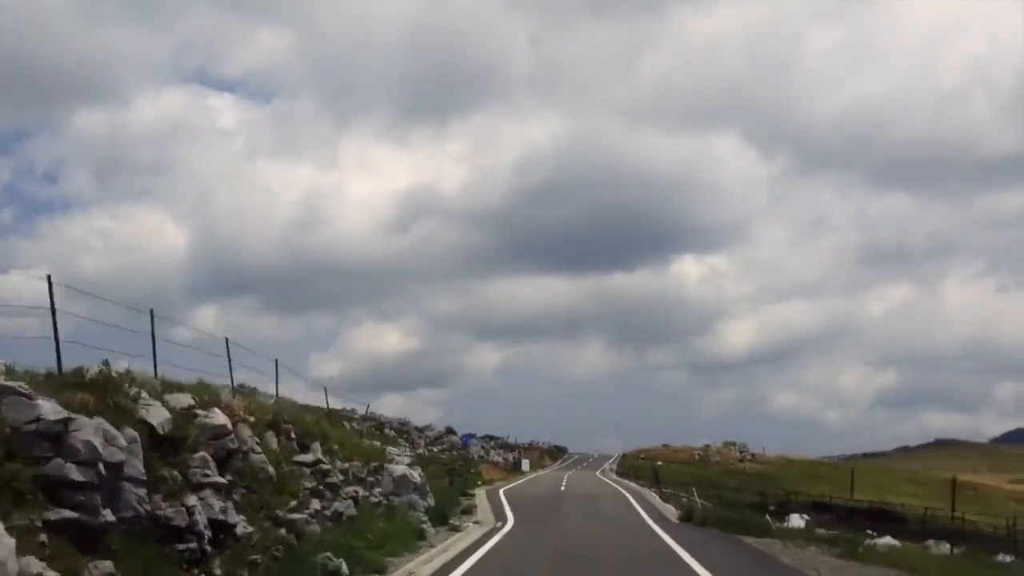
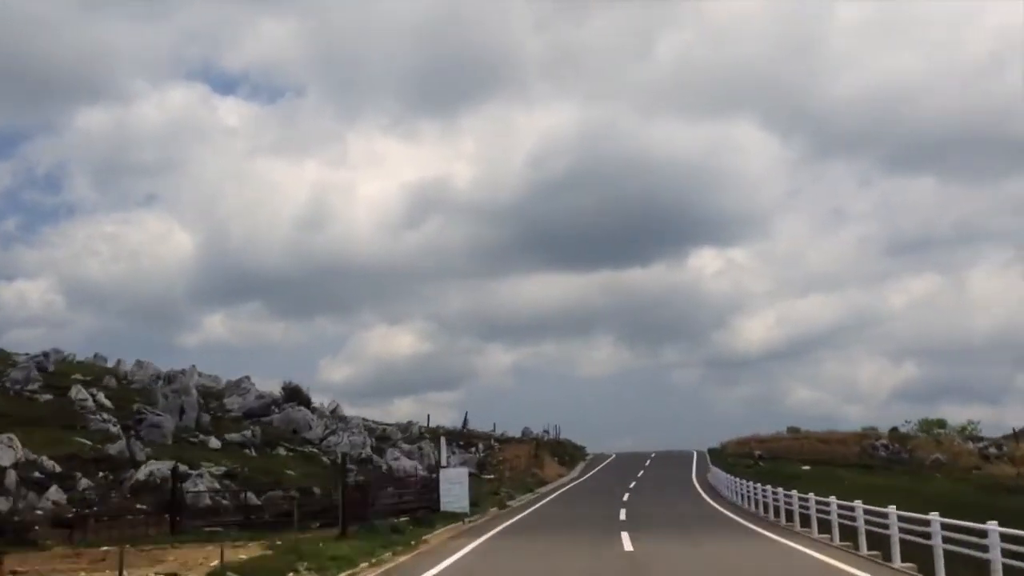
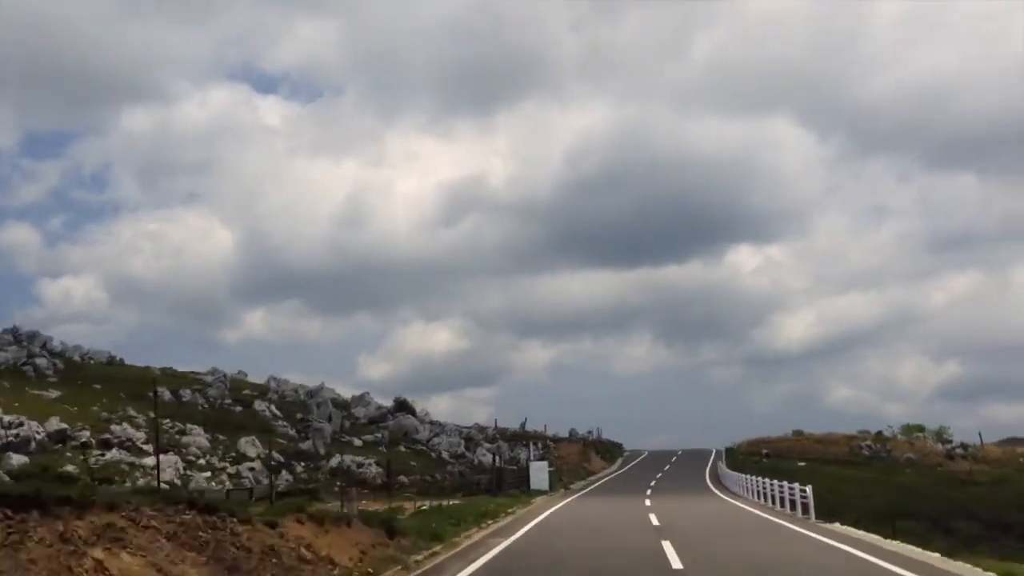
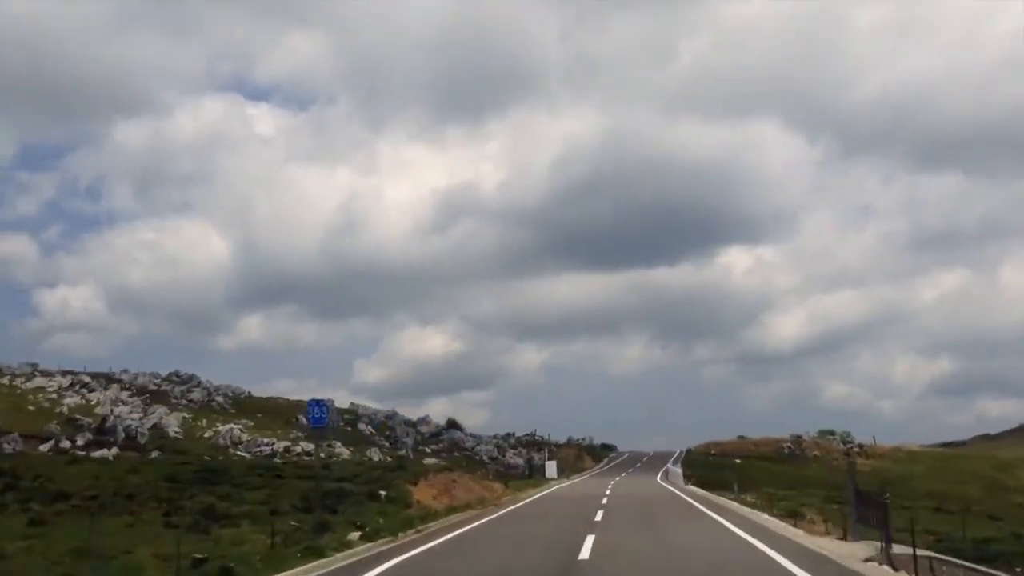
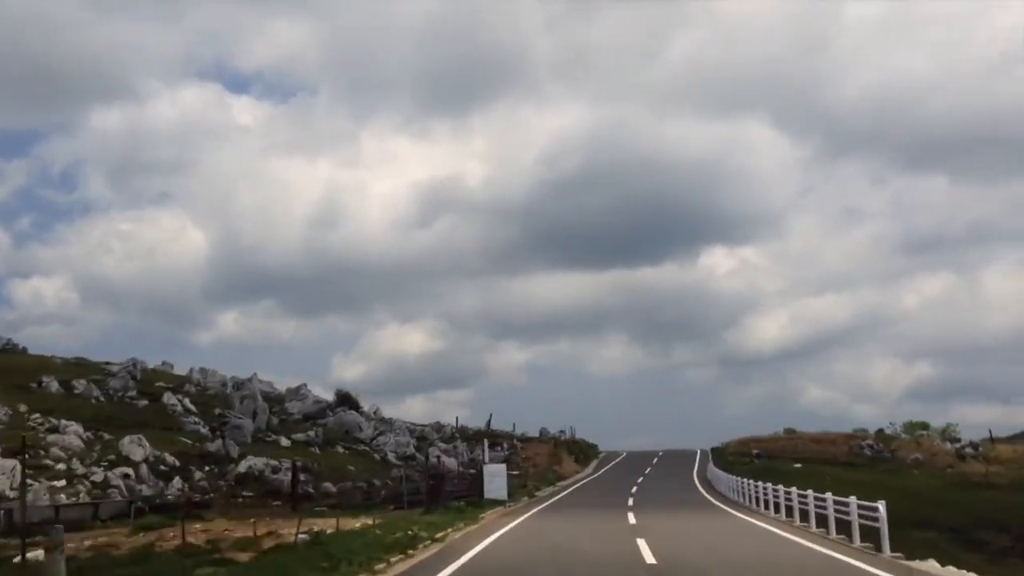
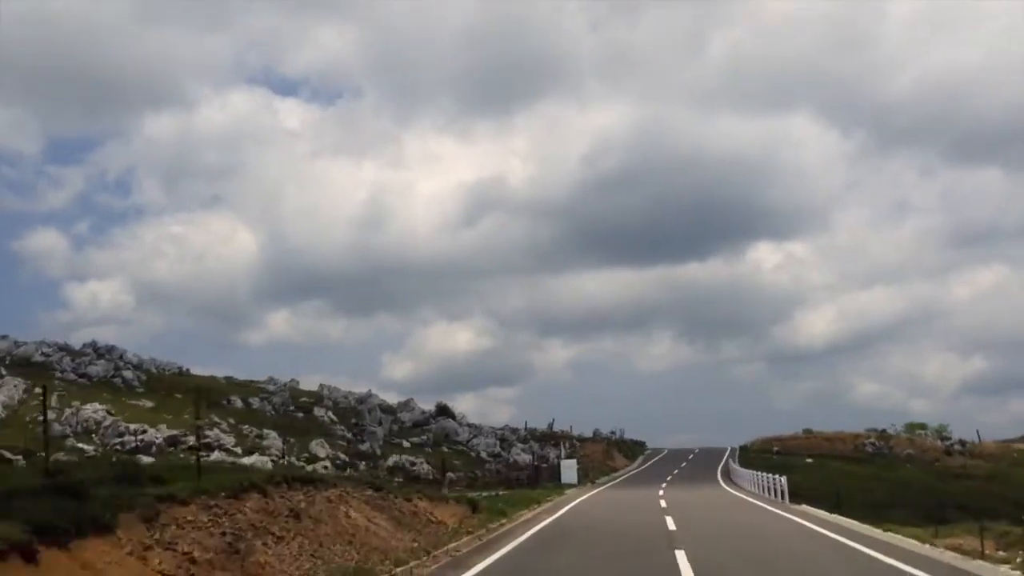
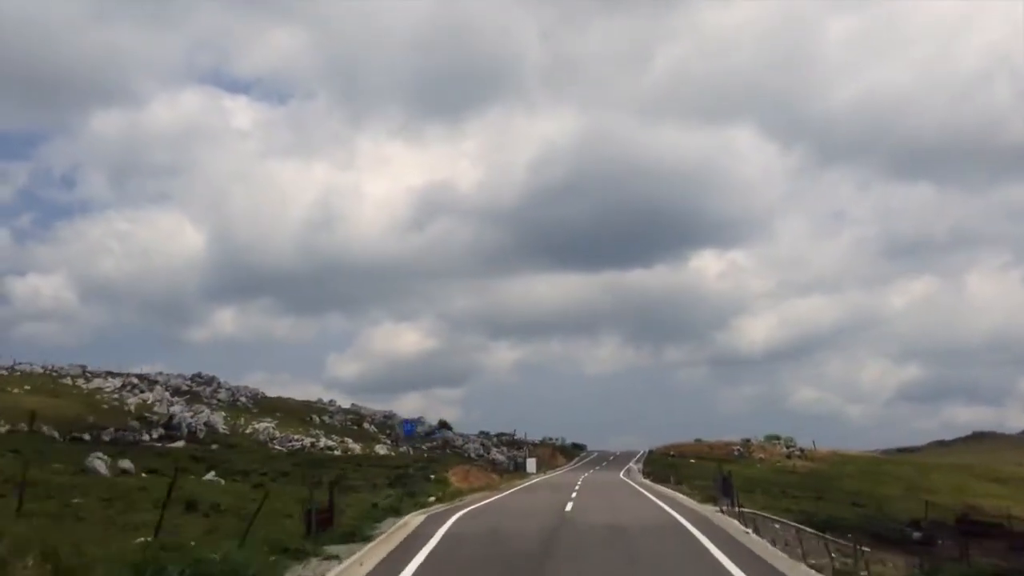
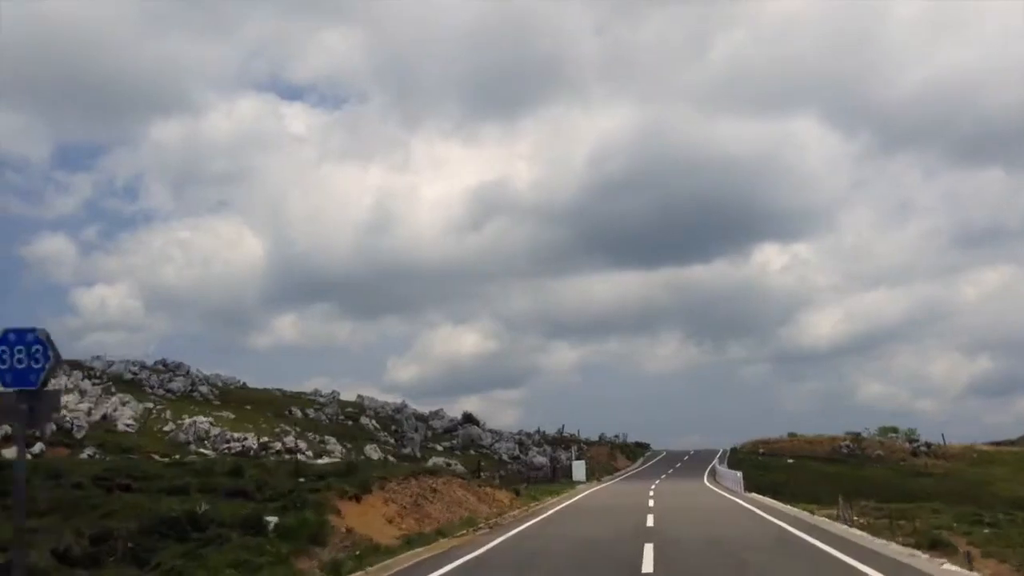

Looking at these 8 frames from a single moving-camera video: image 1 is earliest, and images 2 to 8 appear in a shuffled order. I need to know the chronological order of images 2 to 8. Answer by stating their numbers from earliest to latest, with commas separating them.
7, 4, 8, 6, 3, 5, 2
